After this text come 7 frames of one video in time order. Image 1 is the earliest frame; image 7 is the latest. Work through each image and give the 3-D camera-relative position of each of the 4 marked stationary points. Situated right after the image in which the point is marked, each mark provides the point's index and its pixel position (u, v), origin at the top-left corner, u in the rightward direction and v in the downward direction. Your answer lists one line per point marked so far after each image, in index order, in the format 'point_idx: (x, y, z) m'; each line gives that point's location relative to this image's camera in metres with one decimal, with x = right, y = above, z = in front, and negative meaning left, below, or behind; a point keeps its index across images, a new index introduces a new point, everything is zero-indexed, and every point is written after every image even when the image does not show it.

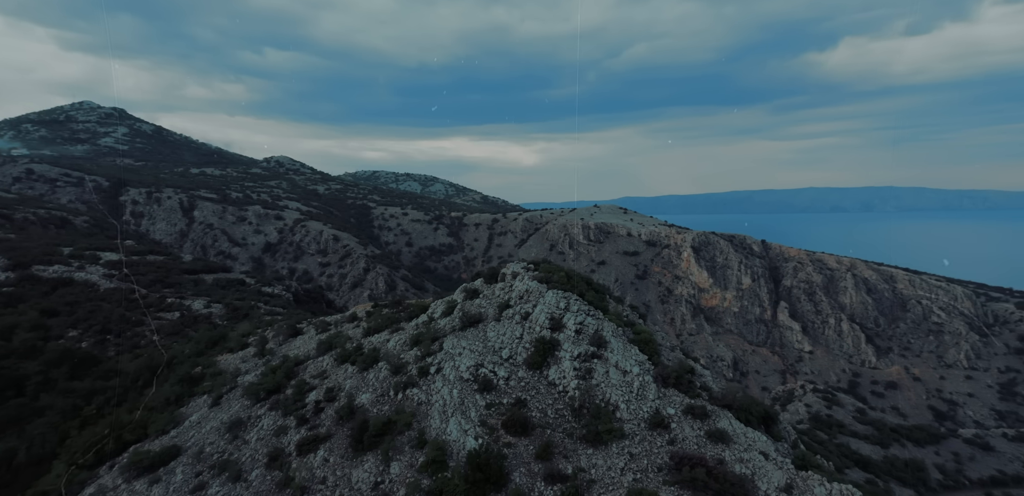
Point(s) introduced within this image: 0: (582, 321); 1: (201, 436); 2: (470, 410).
0: (+2.0, -2.1, +15.8) m
1: (-10.4, -6.2, +18.8) m
2: (-1.1, -4.4, +14.6) m
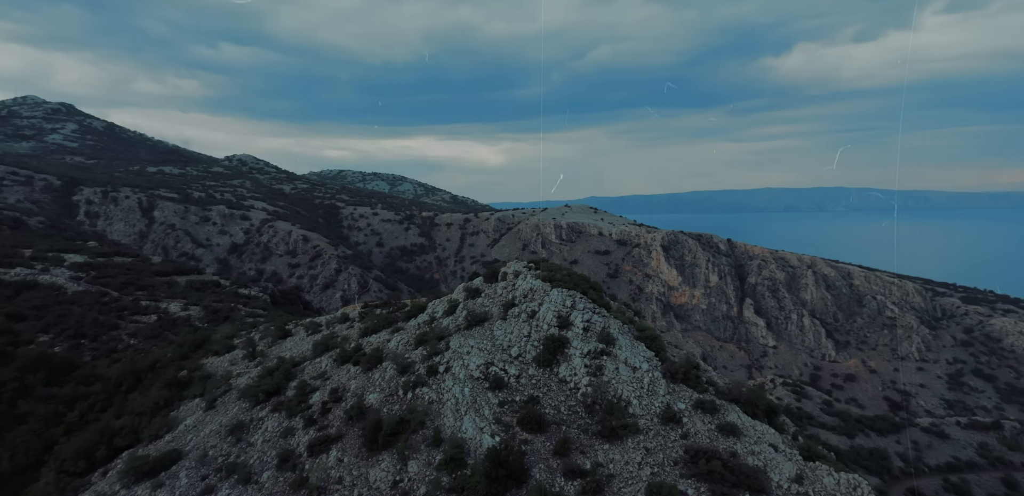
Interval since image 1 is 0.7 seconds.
0: (+2.3, -2.1, +16.2) m
1: (-10.3, -6.3, +18.6) m
2: (-0.8, -4.4, +14.9) m
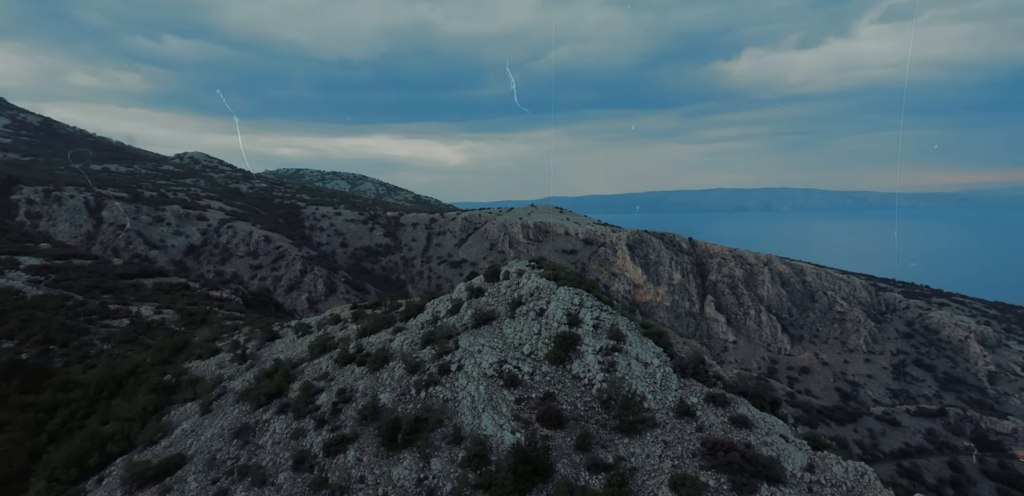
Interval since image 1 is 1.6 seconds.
0: (+2.6, -2.1, +16.8) m
1: (-10.1, -6.3, +18.3) m
2: (-0.3, -4.4, +15.3) m
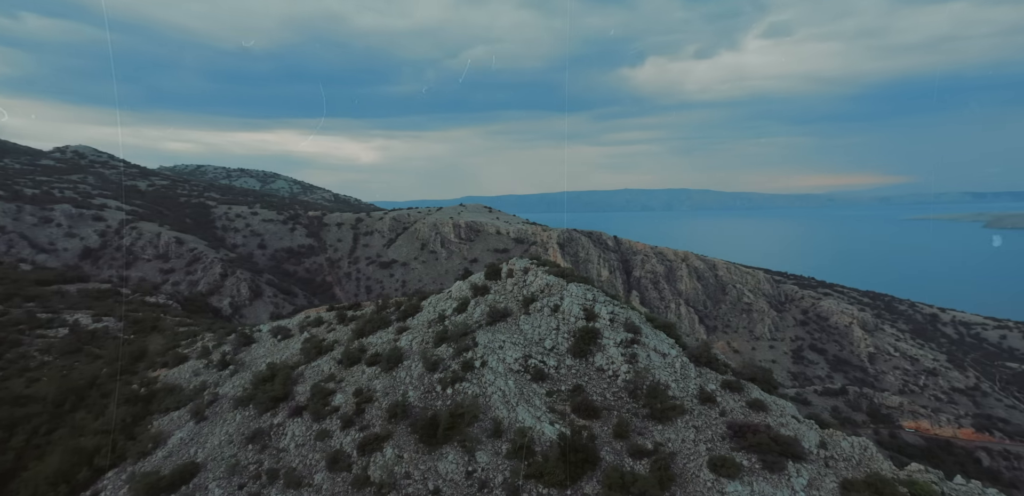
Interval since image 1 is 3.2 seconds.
0: (+3.3, -2.0, +18.2) m
1: (-9.5, -6.4, +17.6) m
2: (+0.6, -4.3, +16.2) m
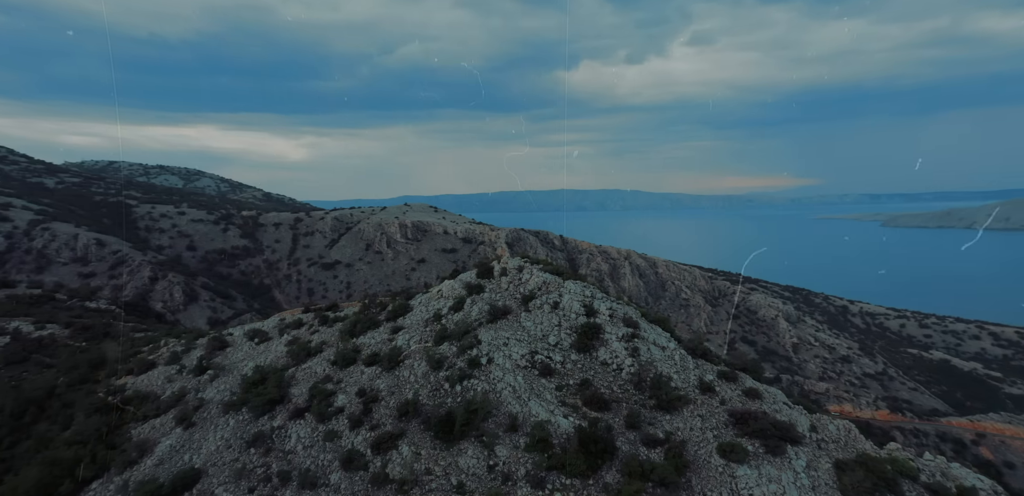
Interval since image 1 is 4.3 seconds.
0: (+3.4, -2.0, +19.0) m
1: (-9.2, -6.4, +17.0) m
2: (+1.0, -4.3, +16.7) m
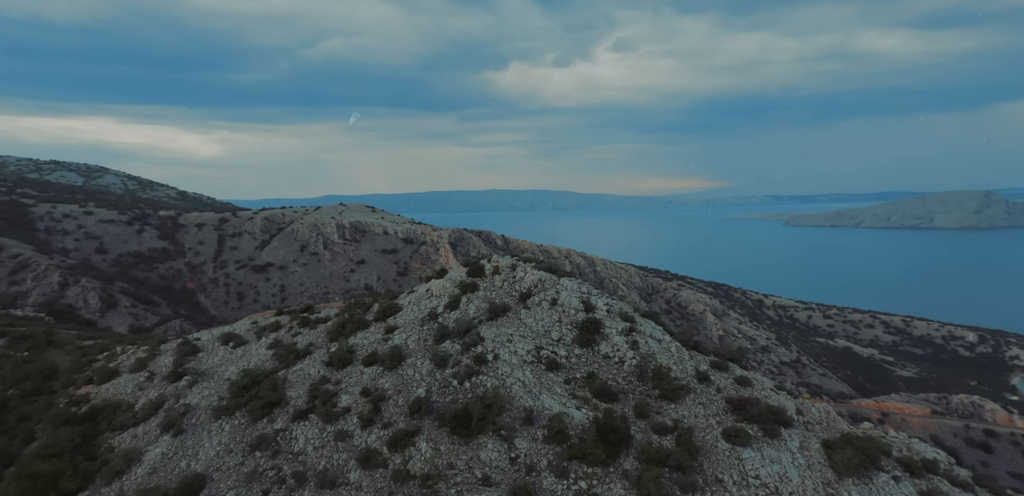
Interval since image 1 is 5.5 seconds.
0: (+3.4, -1.9, +19.9) m
1: (-8.8, -6.4, +16.4) m
2: (+1.3, -4.2, +17.4) m
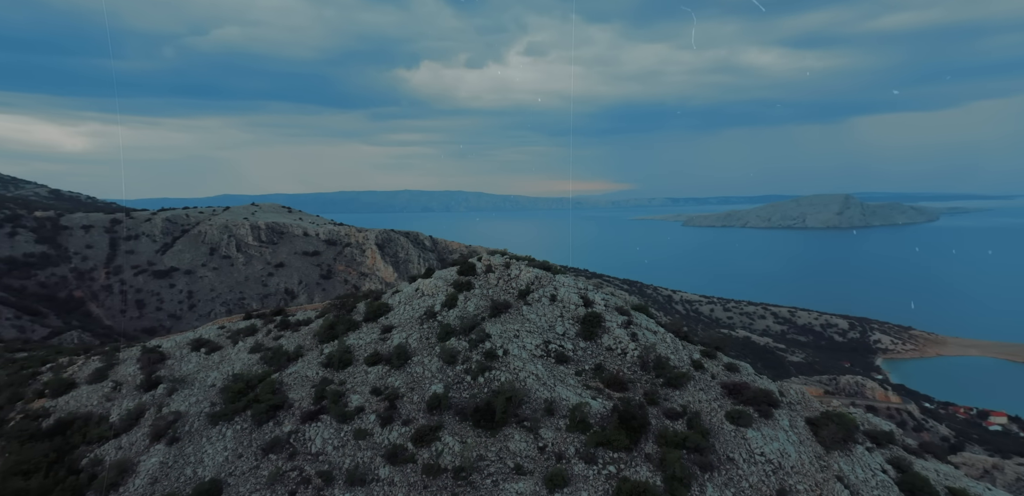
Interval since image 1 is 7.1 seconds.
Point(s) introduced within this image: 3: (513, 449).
0: (+3.4, -1.8, +20.8) m
1: (-8.0, -6.4, +15.4) m
2: (+1.8, -4.1, +18.0) m
3: (0.0, -5.7, +15.8) m
